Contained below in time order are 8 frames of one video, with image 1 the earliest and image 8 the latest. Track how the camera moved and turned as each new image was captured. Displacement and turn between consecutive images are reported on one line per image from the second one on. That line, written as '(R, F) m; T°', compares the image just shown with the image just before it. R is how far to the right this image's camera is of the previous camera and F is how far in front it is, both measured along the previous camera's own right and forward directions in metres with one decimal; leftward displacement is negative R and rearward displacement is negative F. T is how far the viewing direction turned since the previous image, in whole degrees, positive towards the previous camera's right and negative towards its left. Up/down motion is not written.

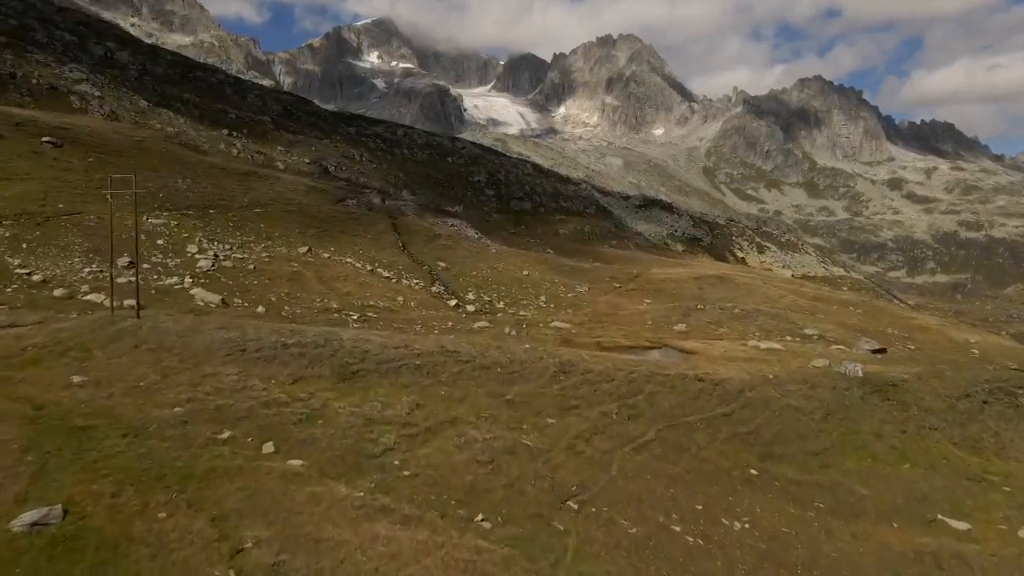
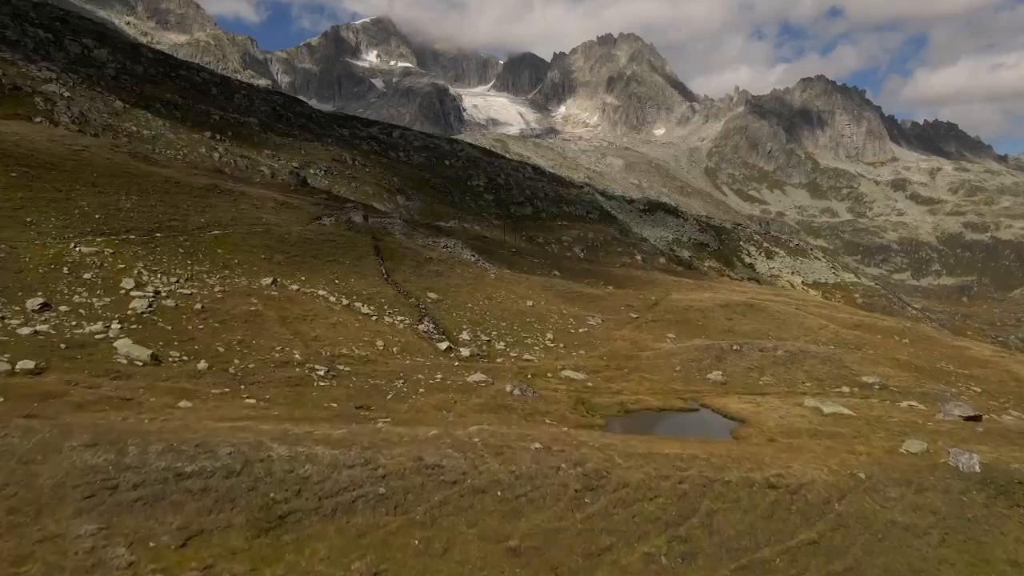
(-0.1, +7.8) m; 0°
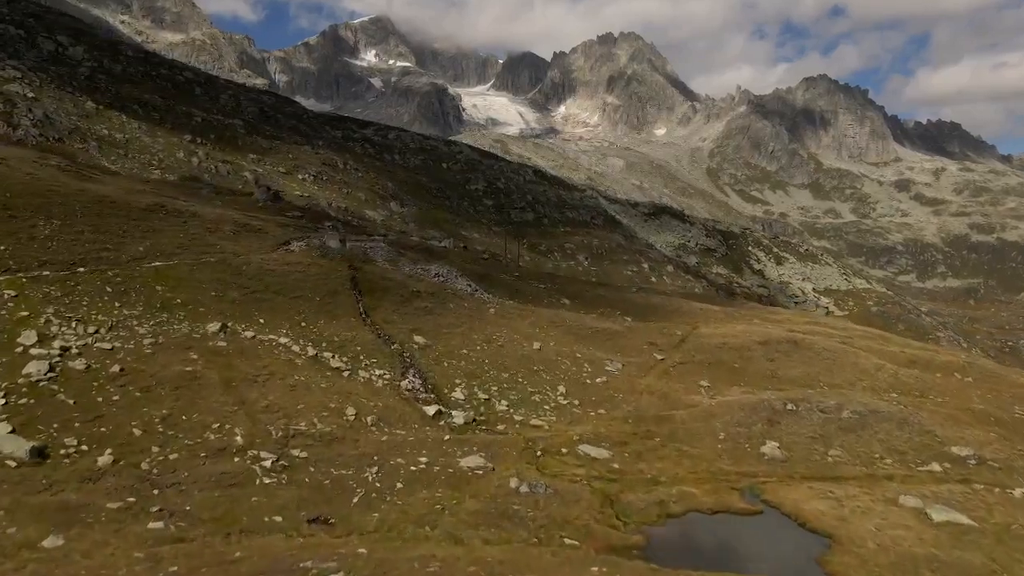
(-0.2, +8.0) m; 0°
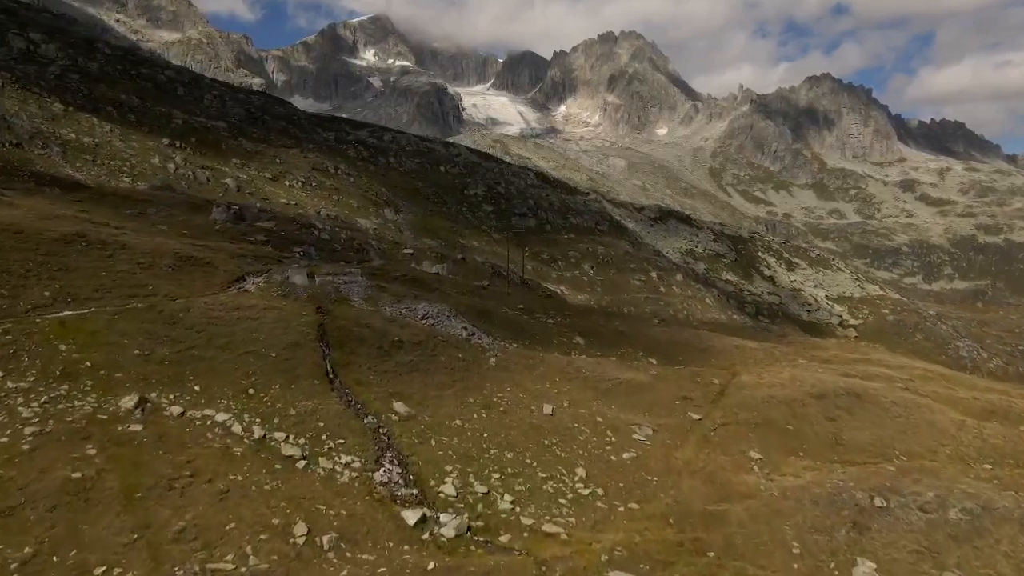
(-0.2, +8.1) m; 0°
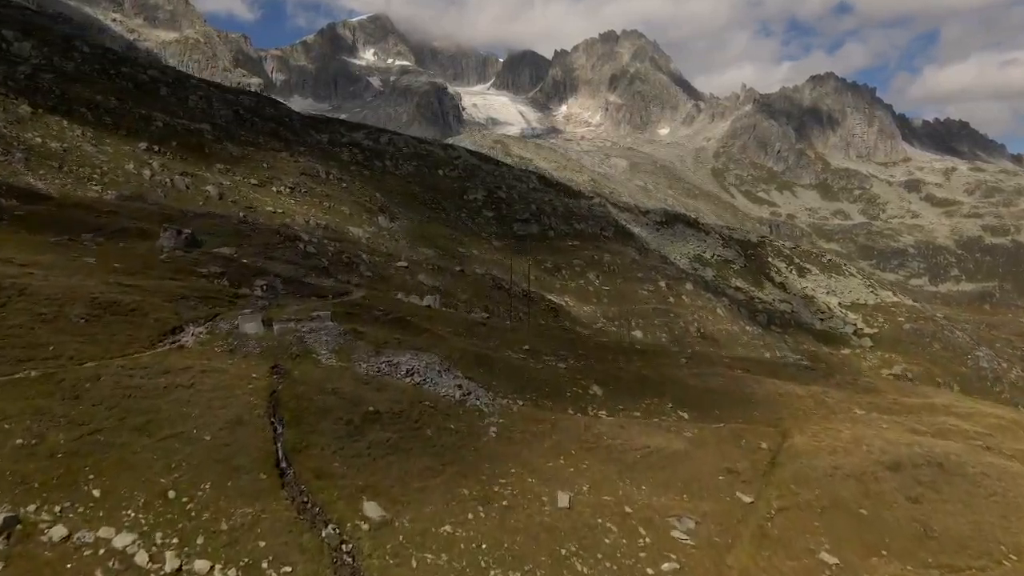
(-0.1, +7.3) m; 0°
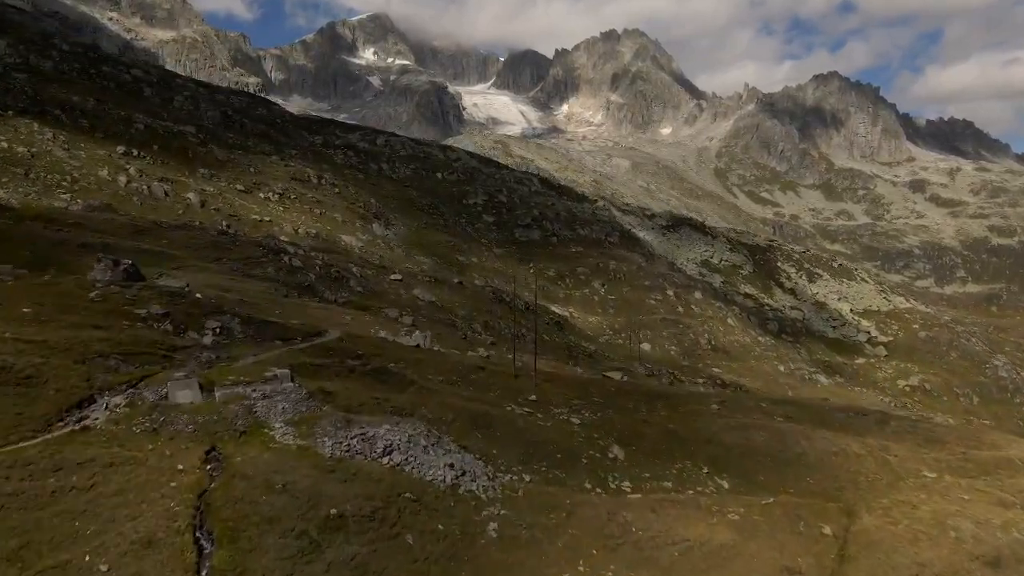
(-0.1, +6.4) m; 0°
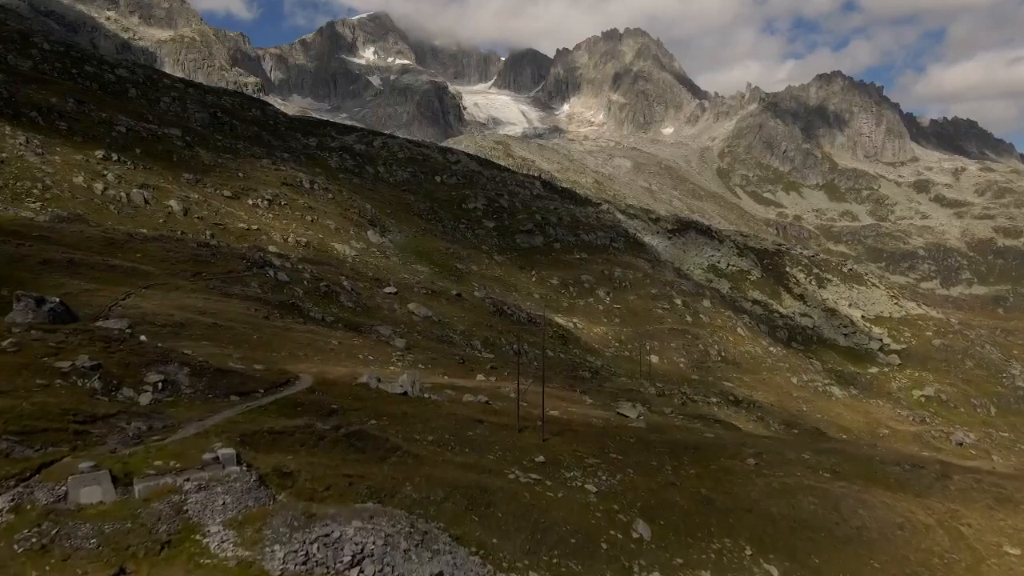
(-0.1, +5.4) m; 0°
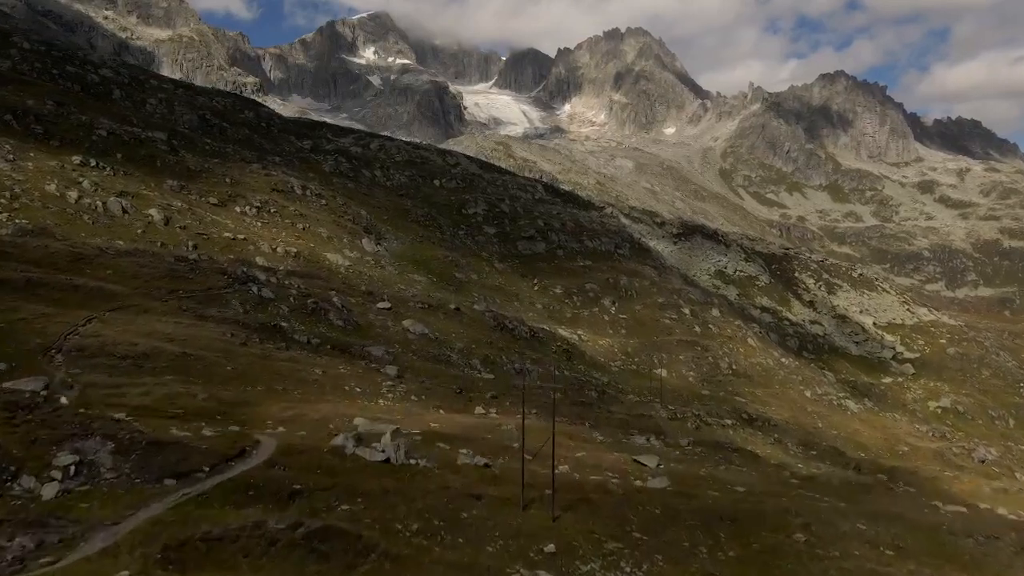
(-0.1, +5.2) m; 0°
